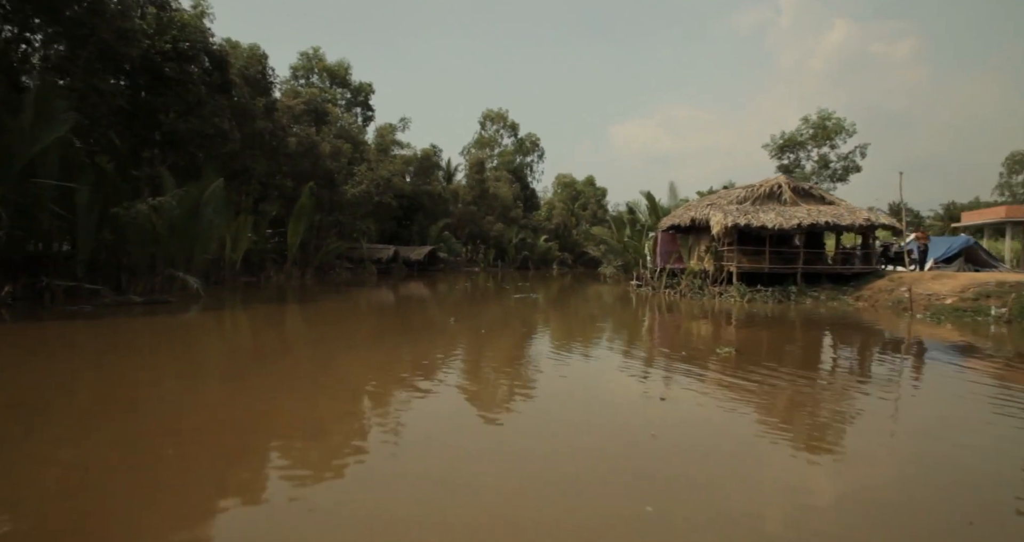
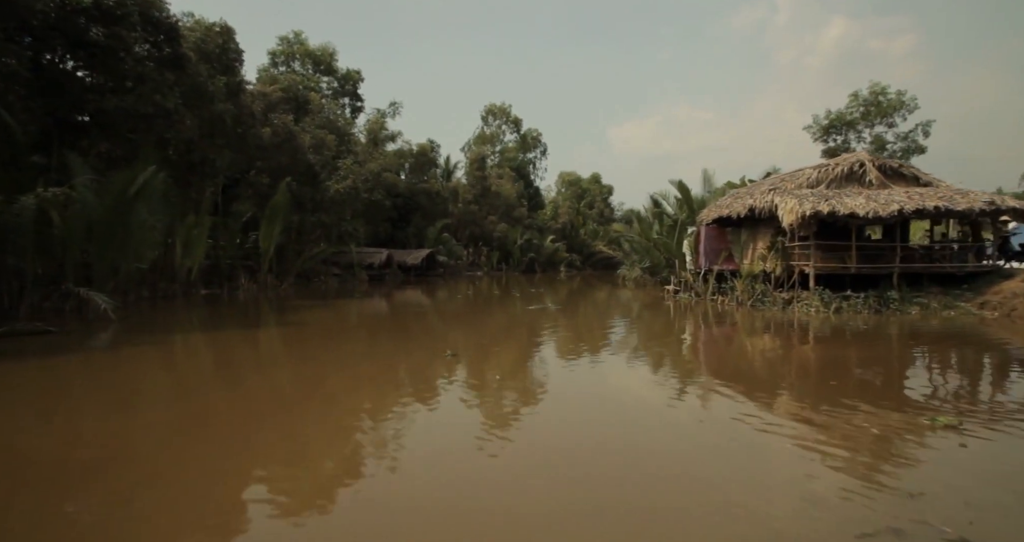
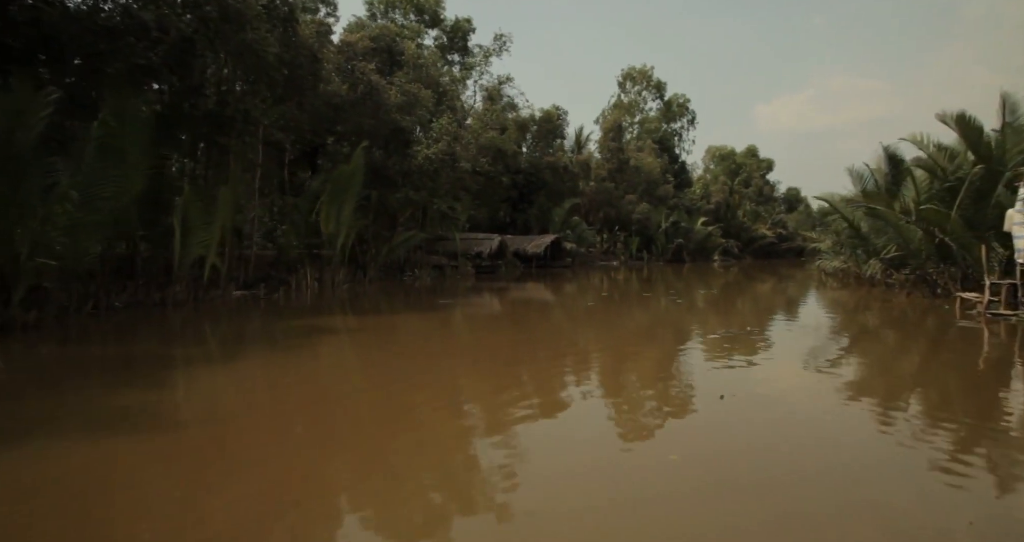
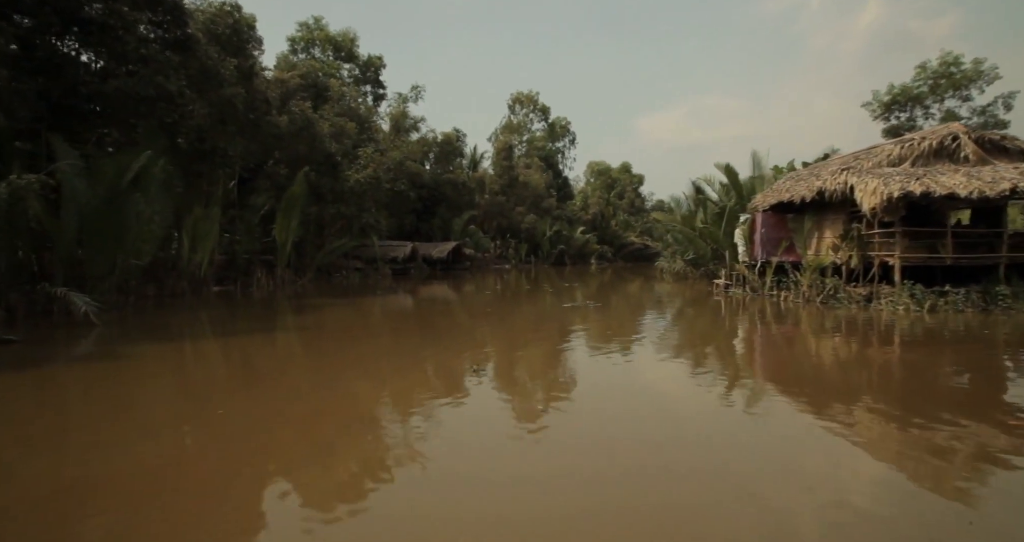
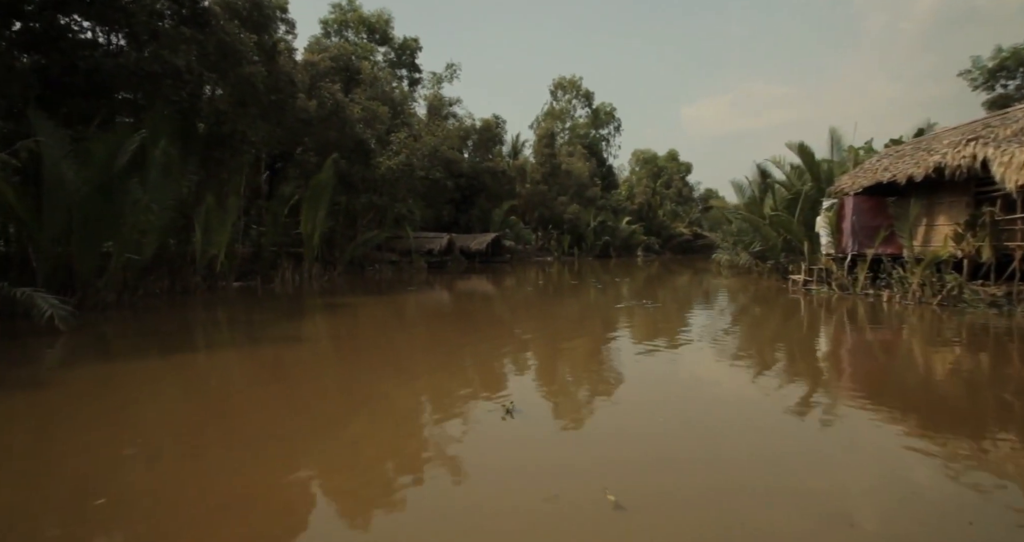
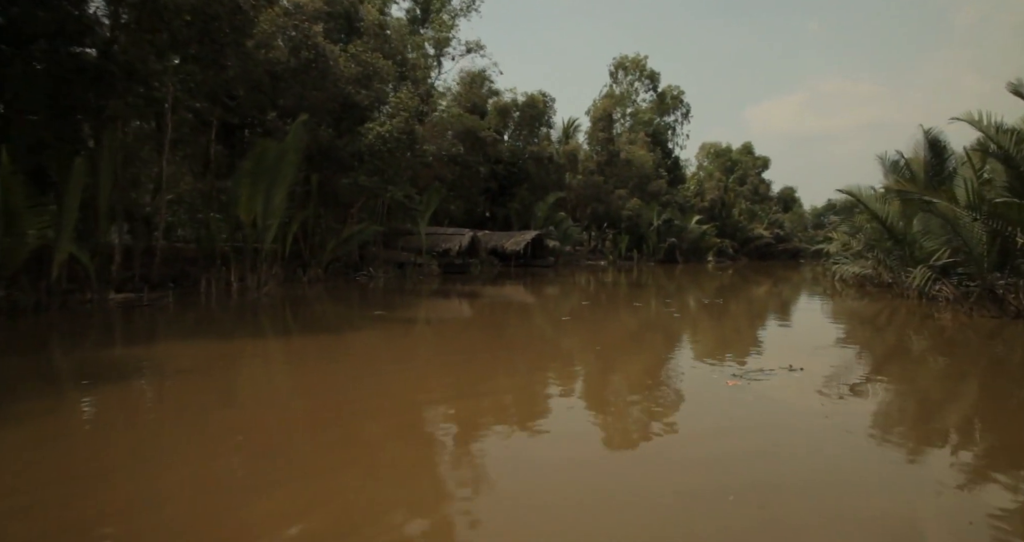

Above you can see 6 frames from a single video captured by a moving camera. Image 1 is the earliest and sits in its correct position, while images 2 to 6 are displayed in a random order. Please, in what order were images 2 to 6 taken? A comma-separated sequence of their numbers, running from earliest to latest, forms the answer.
2, 4, 5, 3, 6
